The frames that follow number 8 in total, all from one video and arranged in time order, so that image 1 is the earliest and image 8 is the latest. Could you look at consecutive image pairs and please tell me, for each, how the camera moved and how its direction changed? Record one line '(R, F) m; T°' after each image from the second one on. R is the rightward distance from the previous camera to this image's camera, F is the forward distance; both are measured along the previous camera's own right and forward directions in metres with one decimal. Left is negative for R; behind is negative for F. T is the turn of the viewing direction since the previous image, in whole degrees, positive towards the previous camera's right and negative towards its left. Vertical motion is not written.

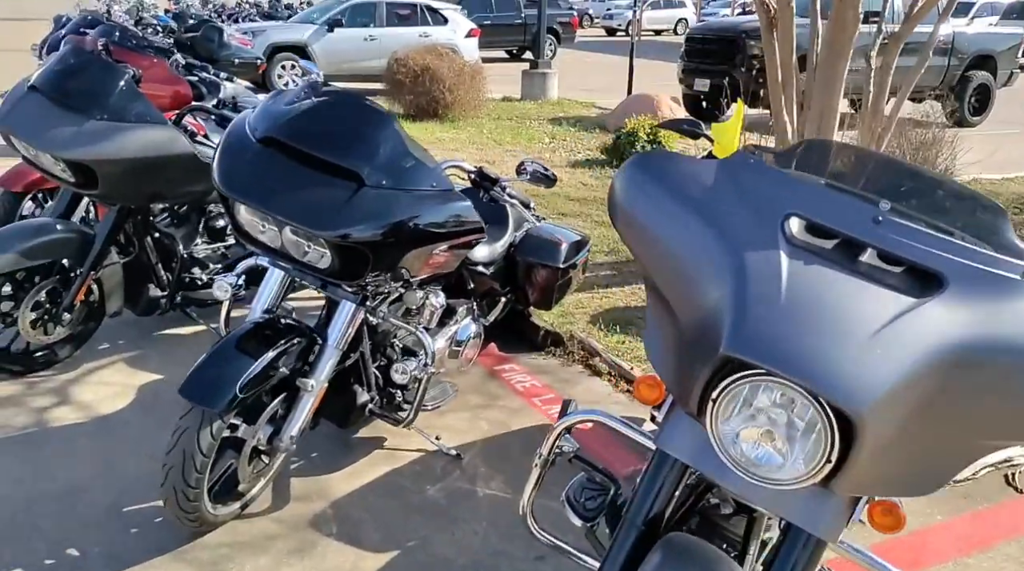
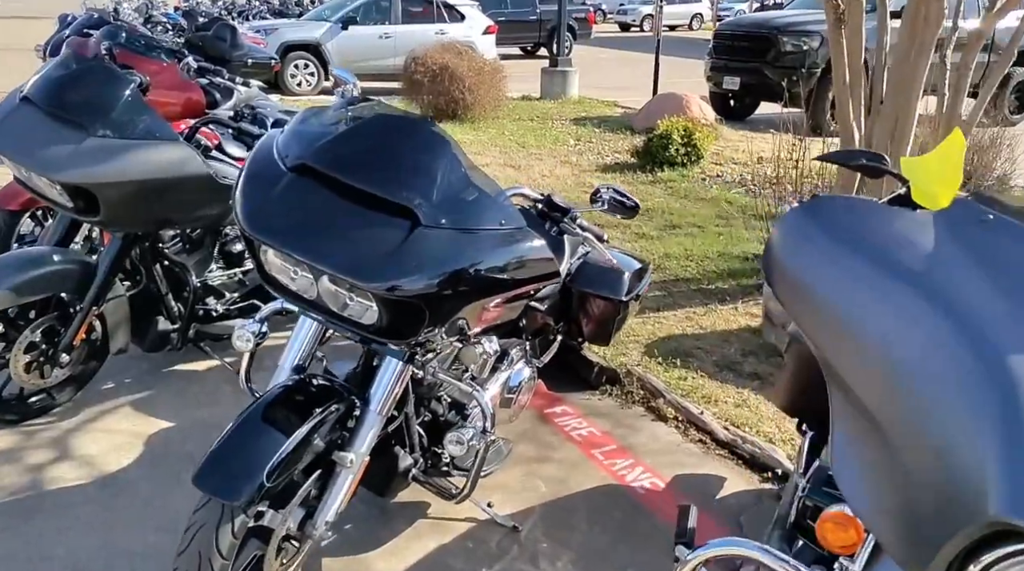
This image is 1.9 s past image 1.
(-0.2, +0.5) m; -1°
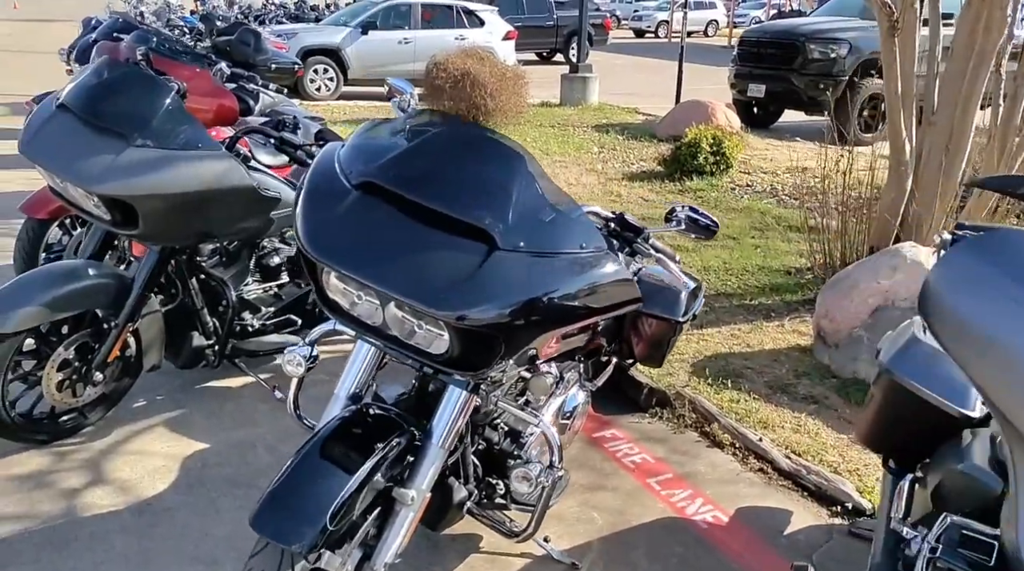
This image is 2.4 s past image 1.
(-0.2, +0.2) m; -1°
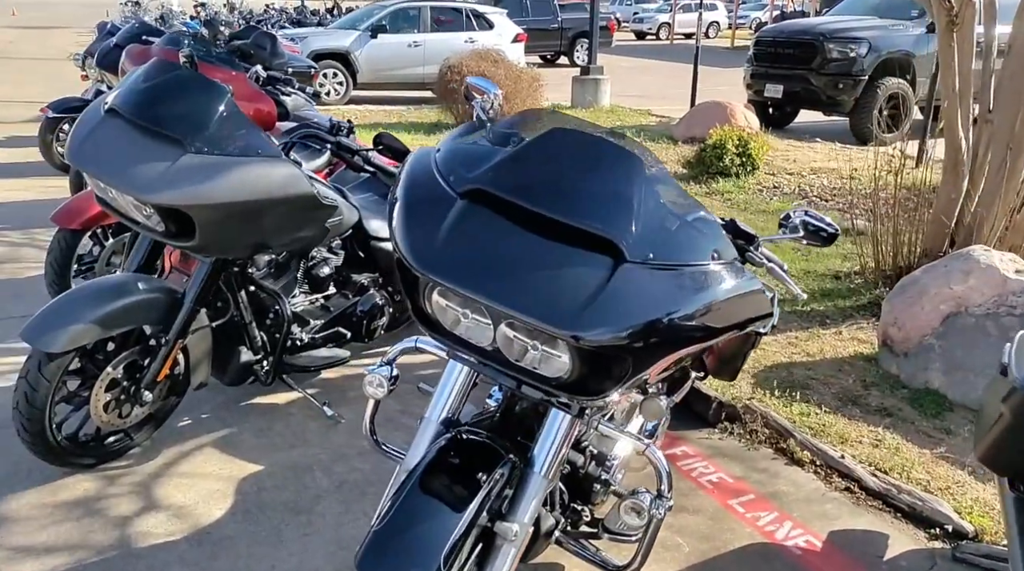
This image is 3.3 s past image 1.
(-0.3, +0.2) m; 0°
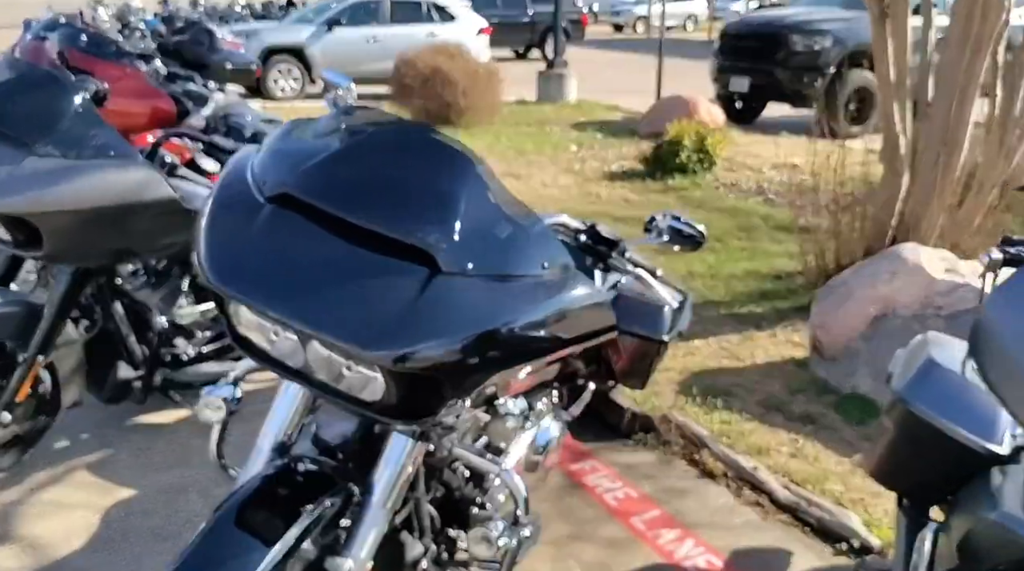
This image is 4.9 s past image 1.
(+0.3, +0.2) m; +1°
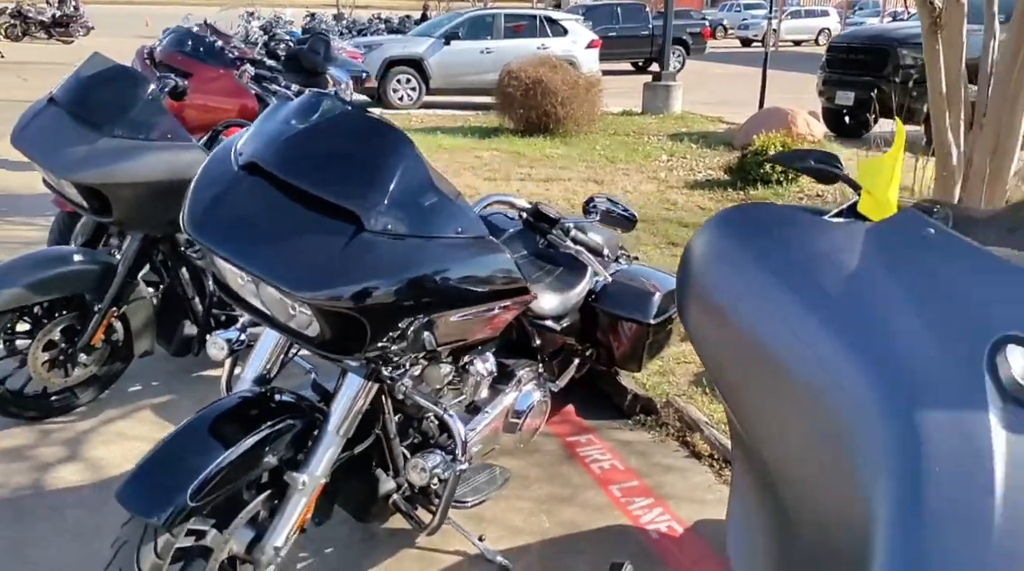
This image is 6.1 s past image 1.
(+0.4, -0.3) m; -7°
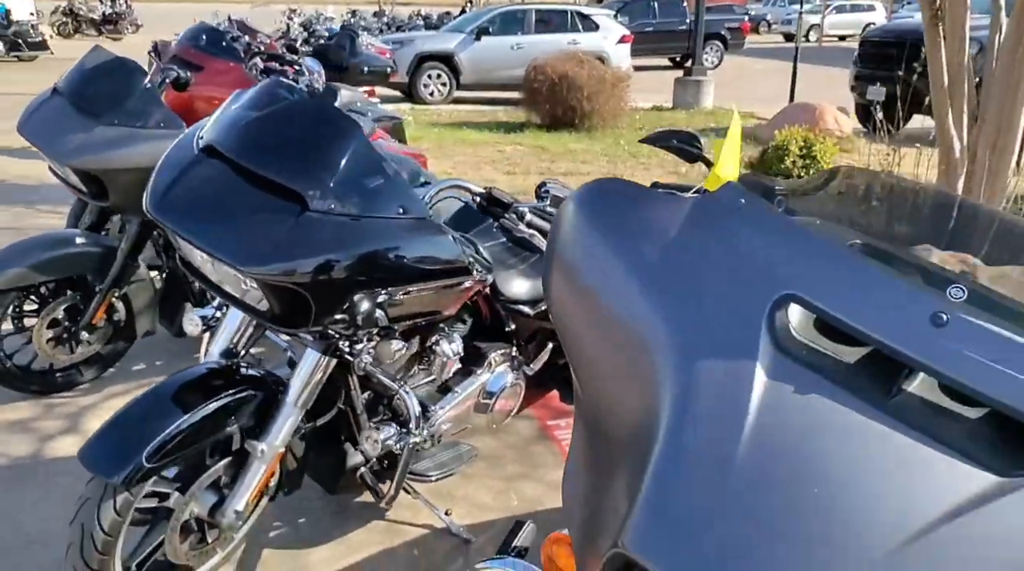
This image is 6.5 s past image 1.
(+0.2, -0.1) m; -3°
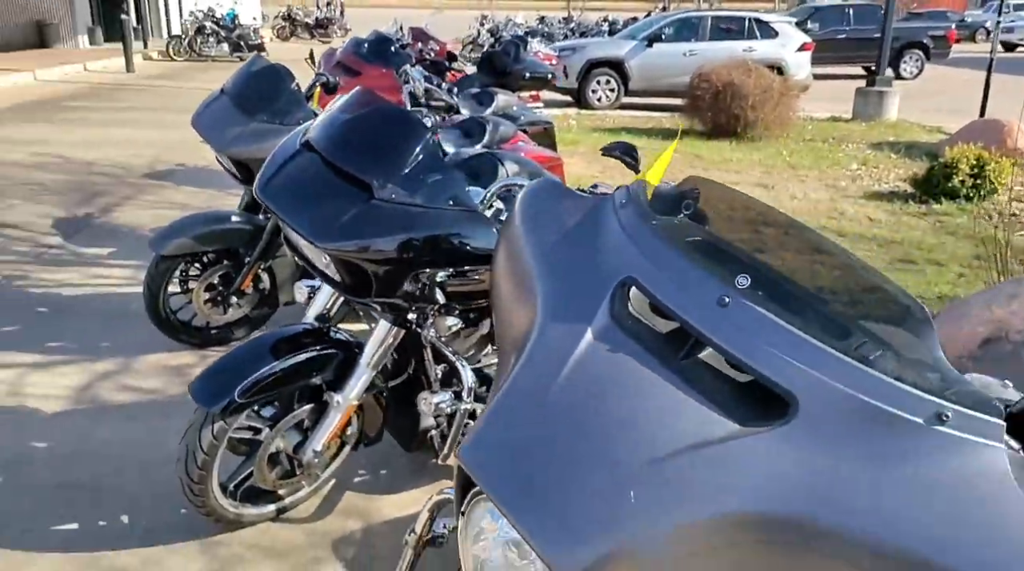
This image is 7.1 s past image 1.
(+0.4, -0.3) m; -11°
